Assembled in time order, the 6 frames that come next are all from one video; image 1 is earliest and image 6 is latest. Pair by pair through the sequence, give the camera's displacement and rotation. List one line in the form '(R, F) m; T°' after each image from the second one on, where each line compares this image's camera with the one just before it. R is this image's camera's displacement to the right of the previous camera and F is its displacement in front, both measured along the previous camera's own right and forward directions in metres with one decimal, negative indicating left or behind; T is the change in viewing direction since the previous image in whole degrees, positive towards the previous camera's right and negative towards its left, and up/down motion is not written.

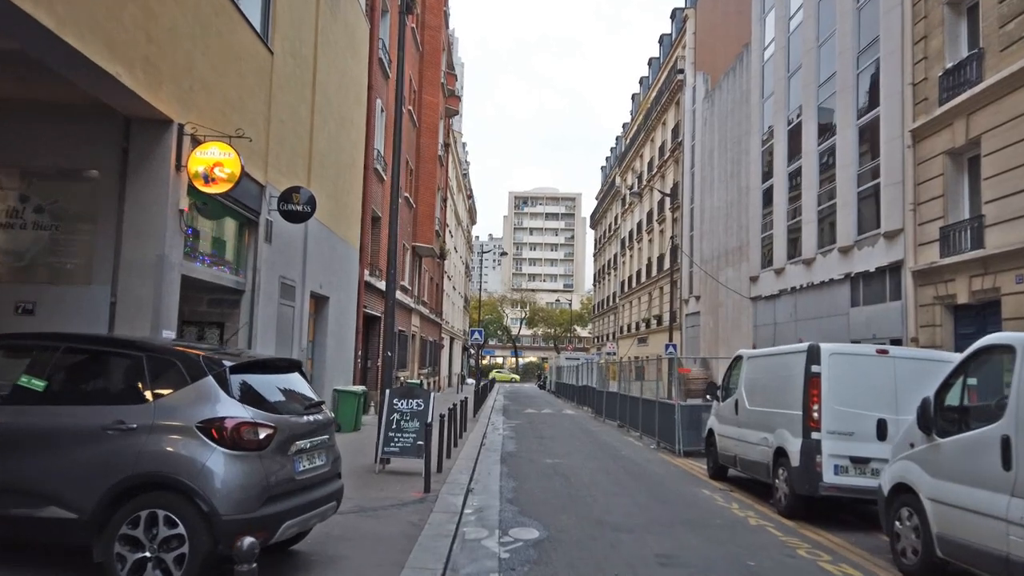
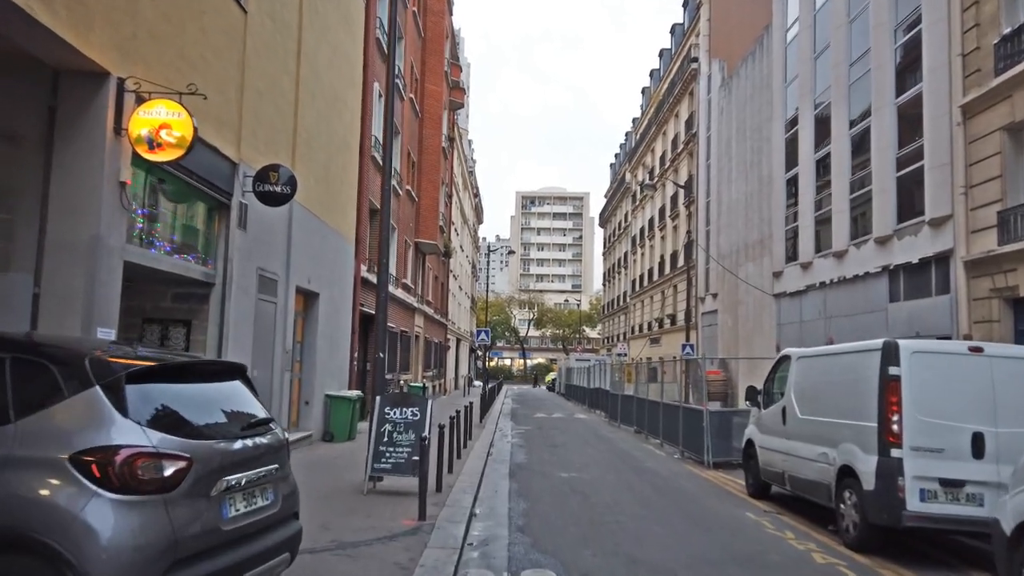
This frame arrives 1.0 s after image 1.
(0.0, +1.5) m; -1°
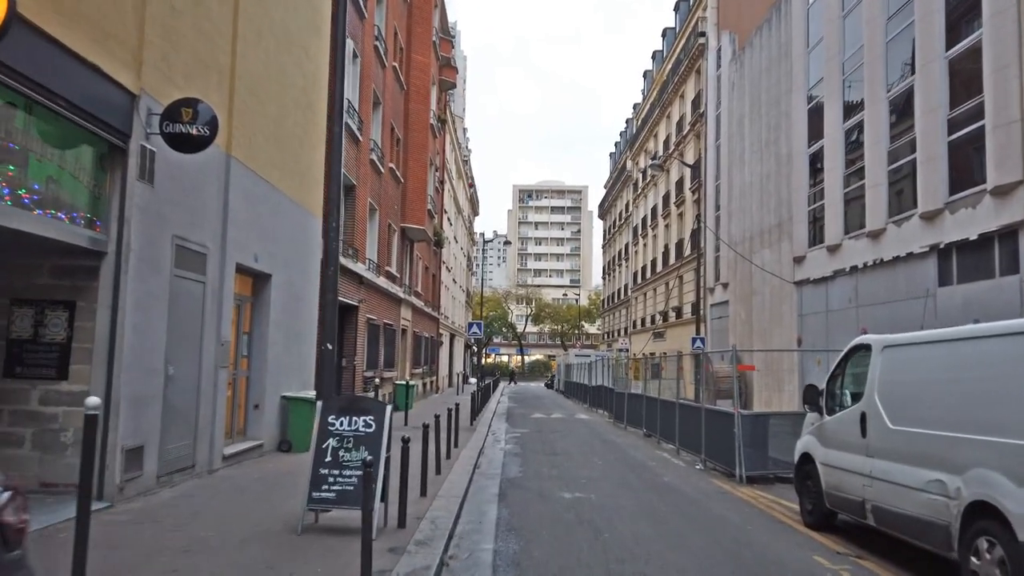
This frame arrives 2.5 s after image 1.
(+0.1, +2.4) m; 0°
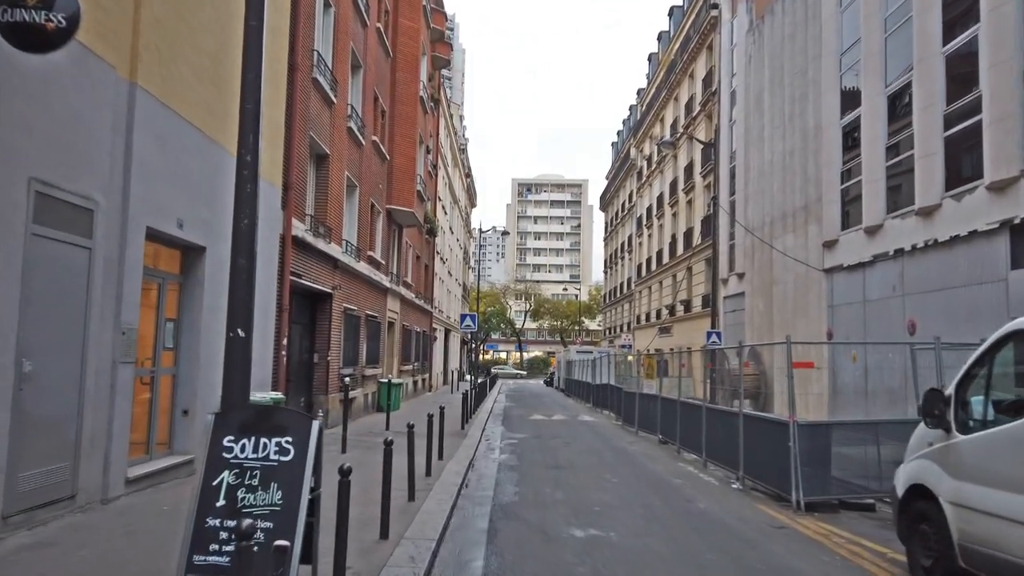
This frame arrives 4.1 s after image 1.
(+0.1, +2.5) m; 0°
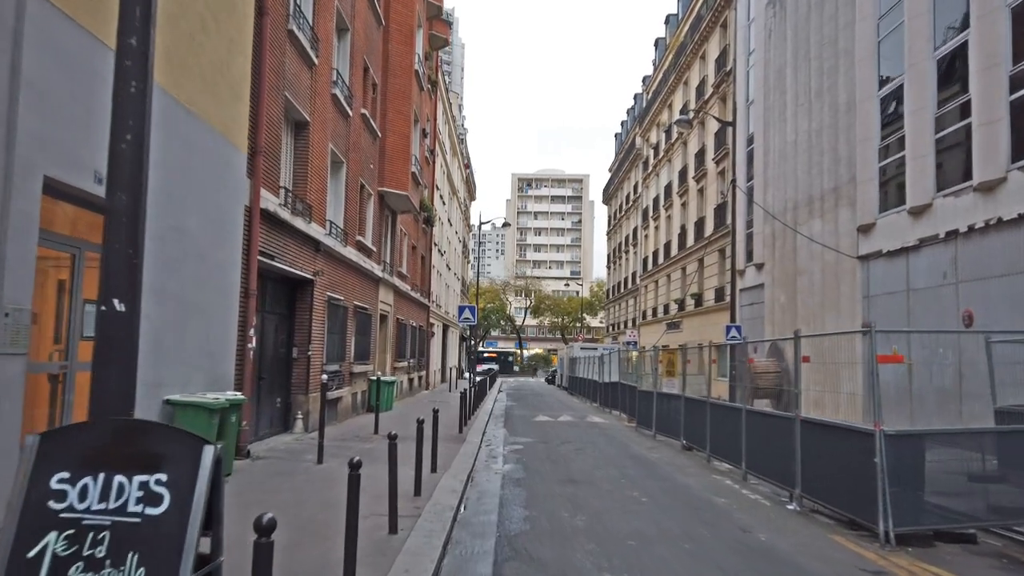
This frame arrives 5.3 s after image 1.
(-0.1, +1.9) m; 0°
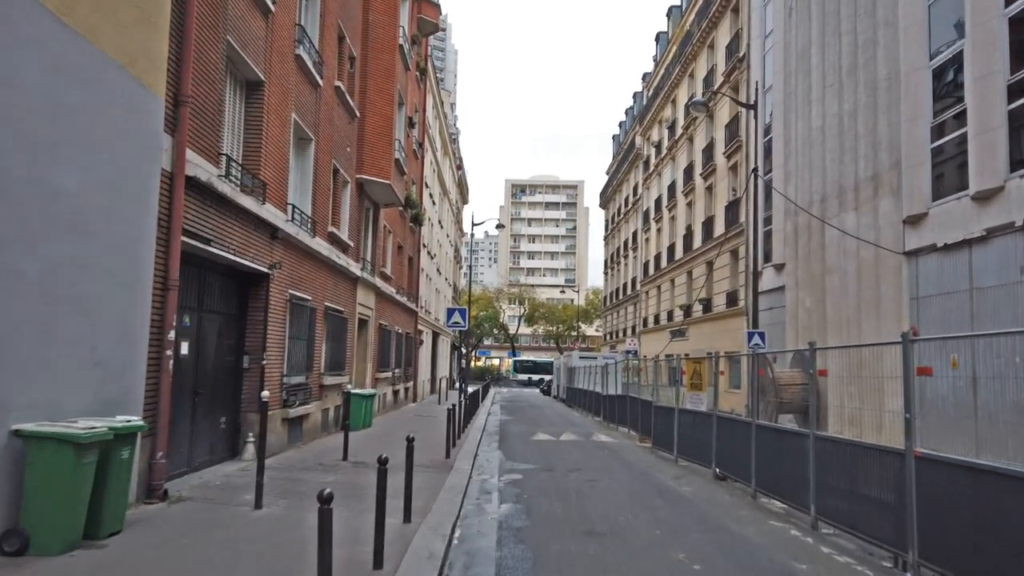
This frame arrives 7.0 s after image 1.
(-0.1, +2.6) m; +1°
